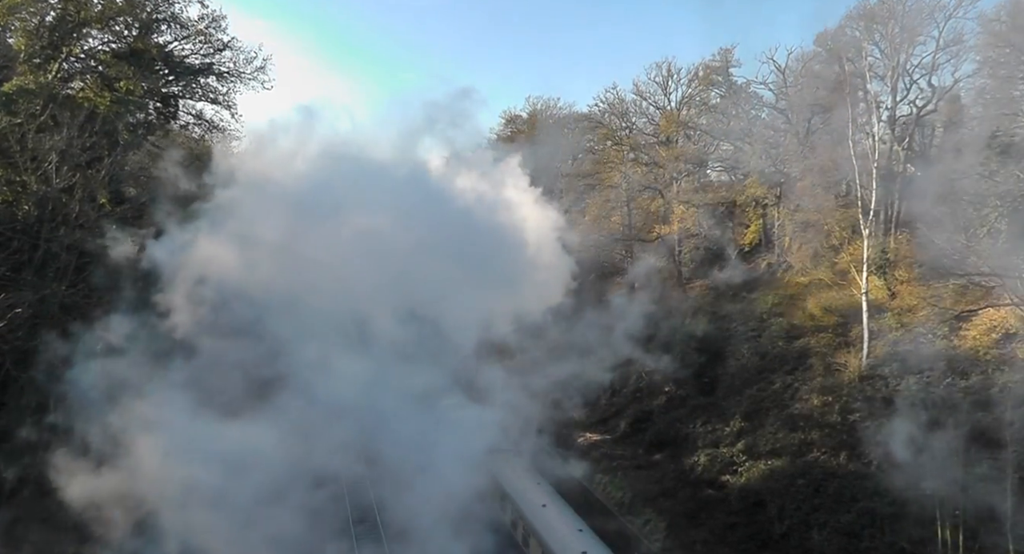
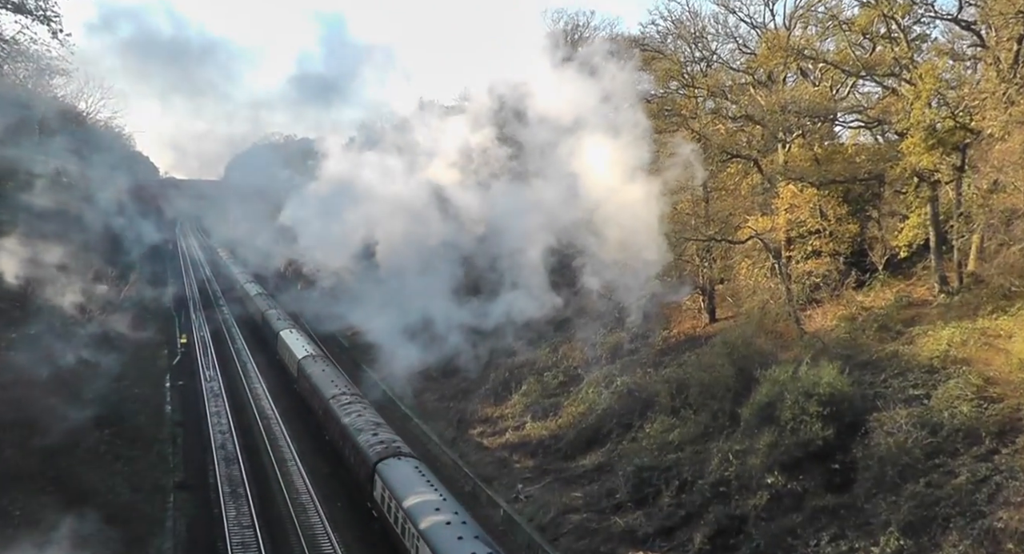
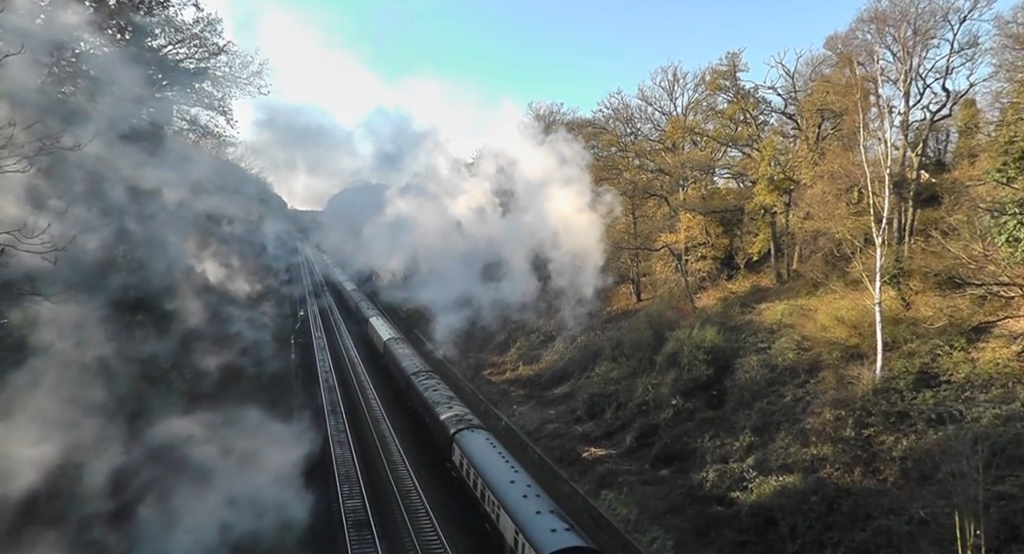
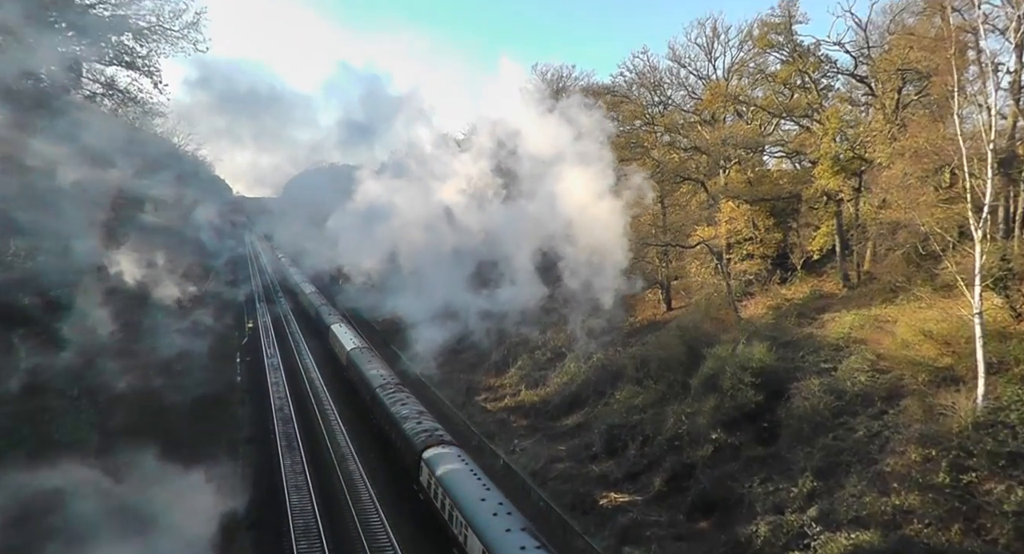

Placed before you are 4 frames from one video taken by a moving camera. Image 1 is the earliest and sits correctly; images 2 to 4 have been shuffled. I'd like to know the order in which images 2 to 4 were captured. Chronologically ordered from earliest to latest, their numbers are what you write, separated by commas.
3, 4, 2
